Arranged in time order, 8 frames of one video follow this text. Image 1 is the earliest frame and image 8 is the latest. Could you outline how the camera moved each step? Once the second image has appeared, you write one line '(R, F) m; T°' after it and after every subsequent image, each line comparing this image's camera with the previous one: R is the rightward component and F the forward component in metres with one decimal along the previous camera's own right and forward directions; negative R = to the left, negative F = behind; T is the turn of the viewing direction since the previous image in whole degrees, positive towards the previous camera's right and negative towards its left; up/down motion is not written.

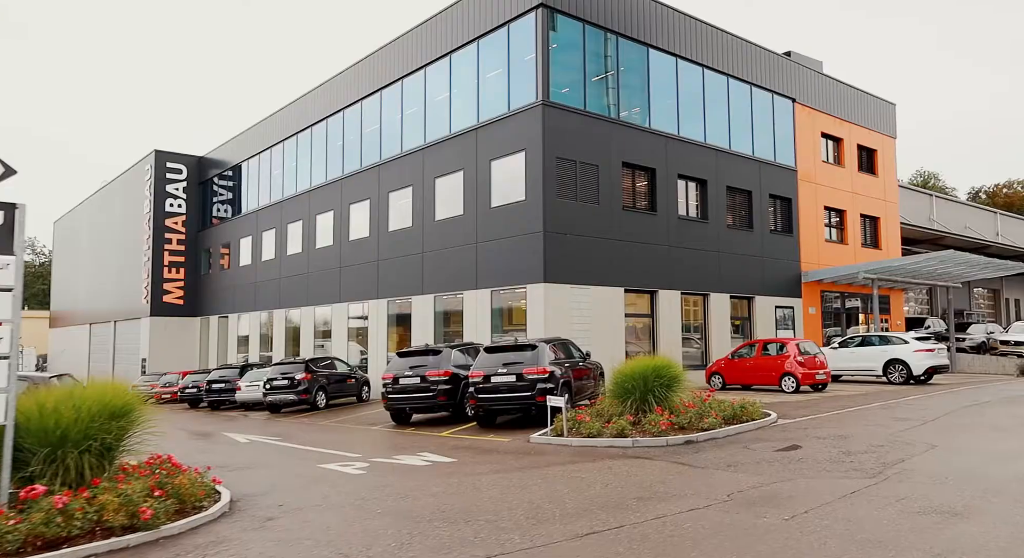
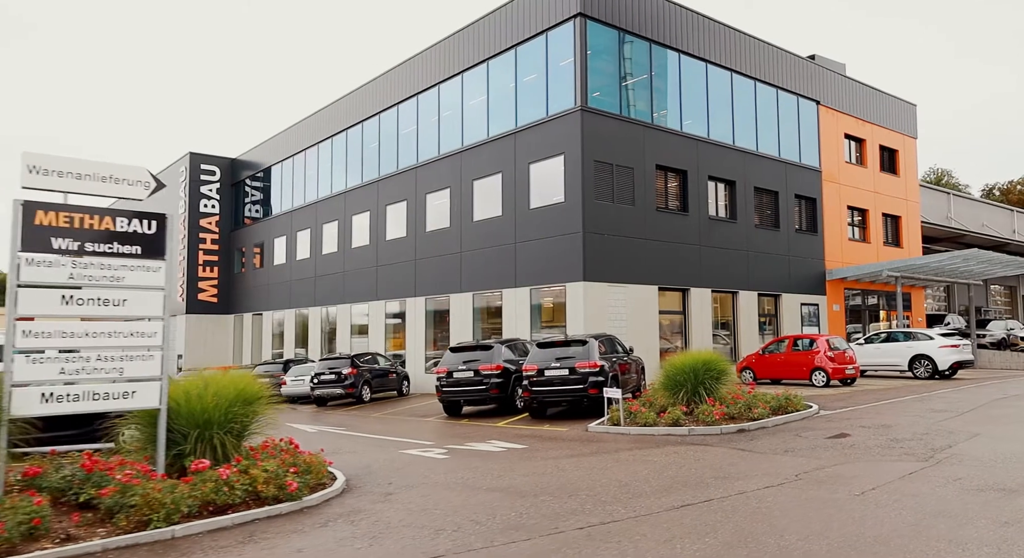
(-0.8, -0.8) m; -1°
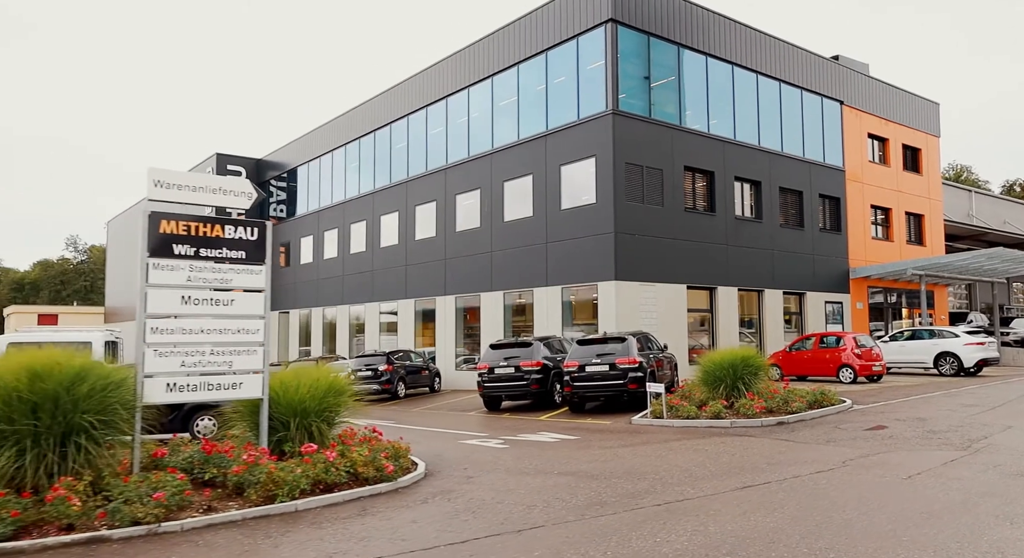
(-0.7, -0.6) m; -1°
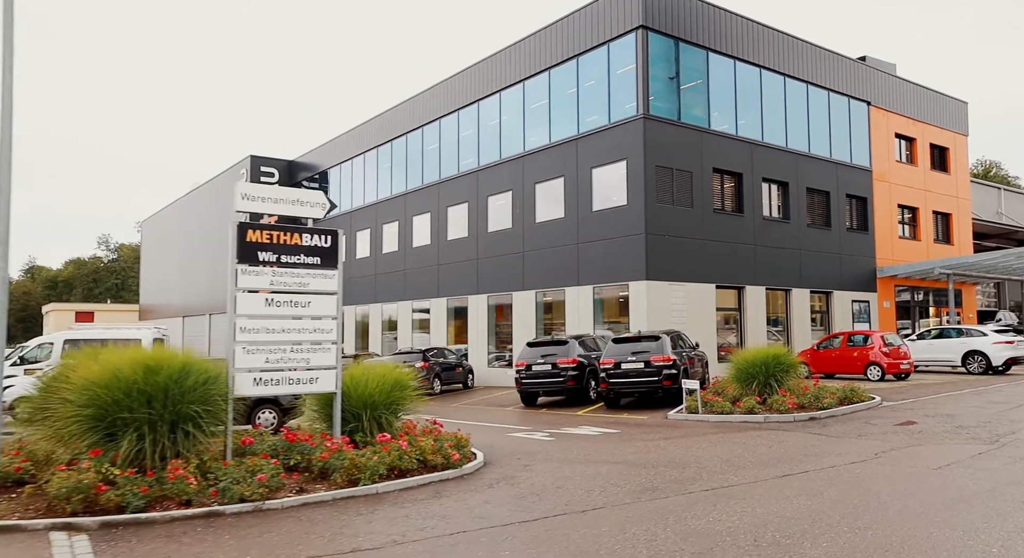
(-0.4, -0.6) m; -2°
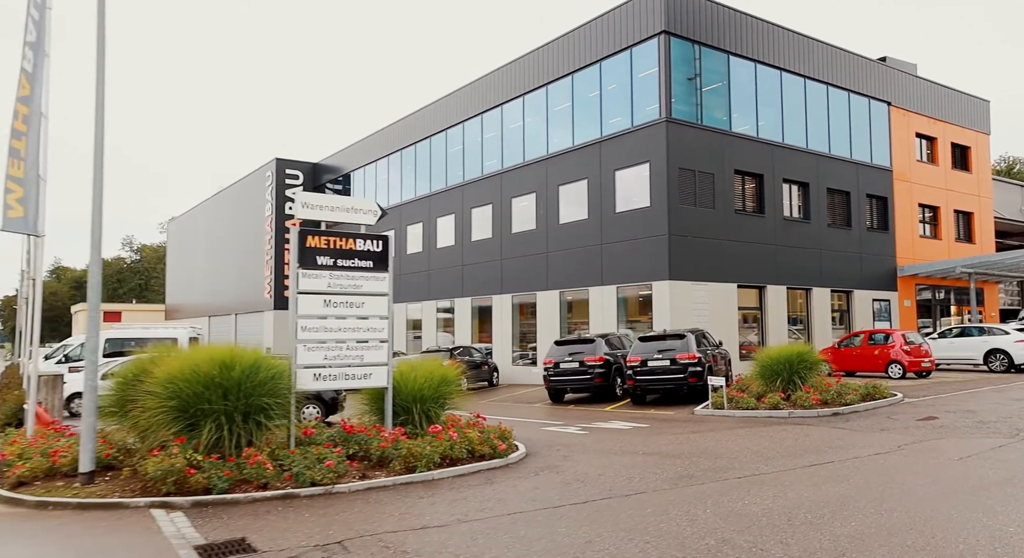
(-0.3, -0.6) m; -1°
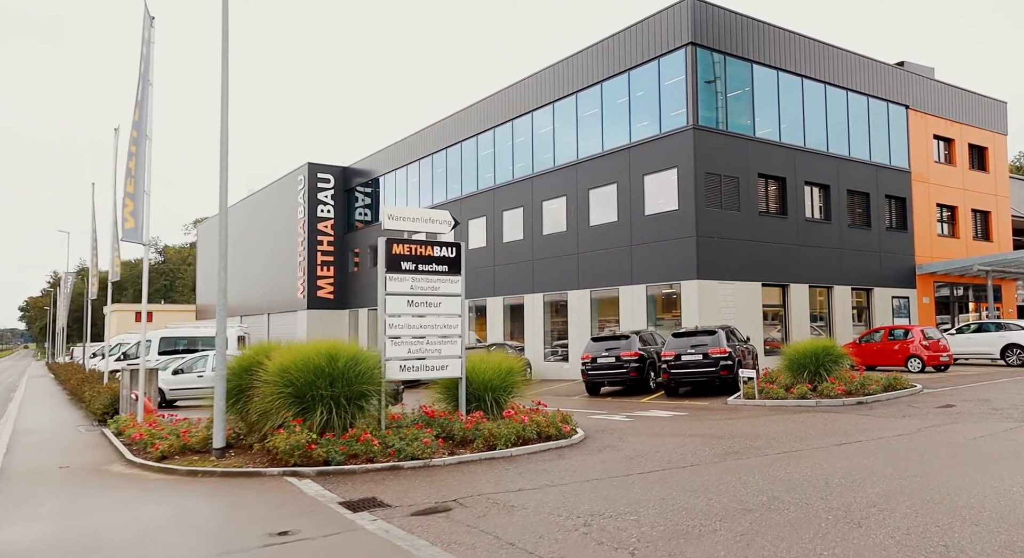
(-0.6, -1.2) m; -1°
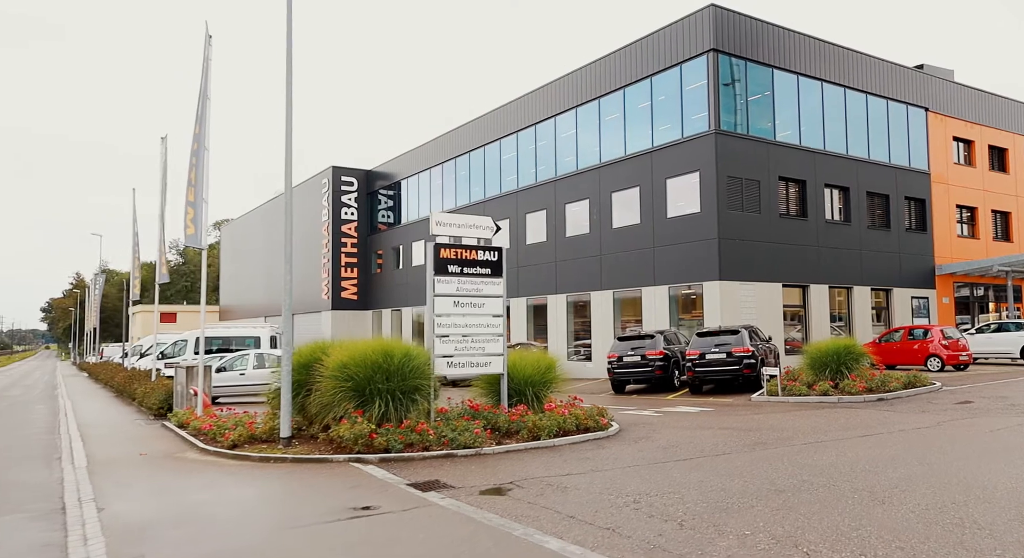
(-0.4, -0.7) m; -1°
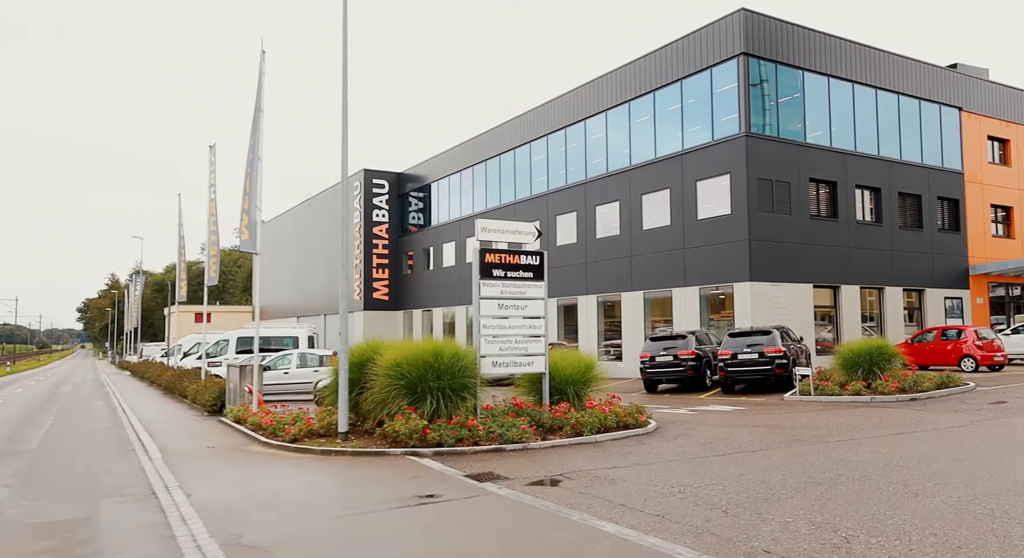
(-0.3, -0.5) m; -2°
